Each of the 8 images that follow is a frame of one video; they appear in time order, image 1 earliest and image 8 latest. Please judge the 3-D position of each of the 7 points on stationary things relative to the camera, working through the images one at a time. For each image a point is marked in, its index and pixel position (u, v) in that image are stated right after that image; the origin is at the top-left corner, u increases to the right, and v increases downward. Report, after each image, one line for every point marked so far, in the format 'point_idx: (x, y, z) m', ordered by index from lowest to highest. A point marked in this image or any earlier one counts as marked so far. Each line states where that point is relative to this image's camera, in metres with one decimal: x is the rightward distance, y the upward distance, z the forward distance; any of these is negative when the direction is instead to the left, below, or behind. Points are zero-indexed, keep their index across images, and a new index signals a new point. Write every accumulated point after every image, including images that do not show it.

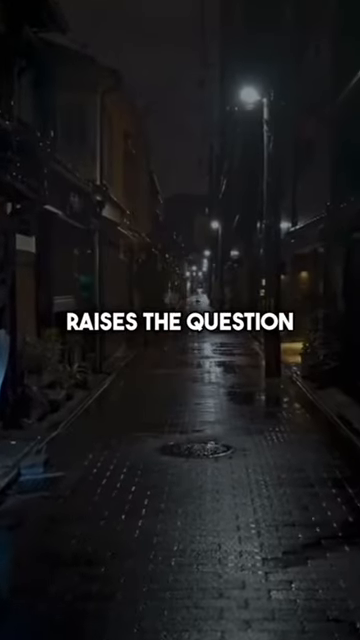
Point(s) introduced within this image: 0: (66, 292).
0: (-2.0, +0.5, +17.6) m
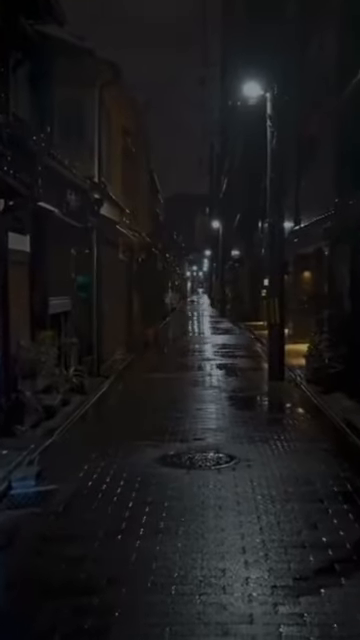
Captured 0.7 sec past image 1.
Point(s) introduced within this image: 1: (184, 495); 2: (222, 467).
0: (-2.0, +0.5, +17.0) m
1: (0.0, -1.5, +8.7) m
2: (+0.4, -1.4, +9.8) m
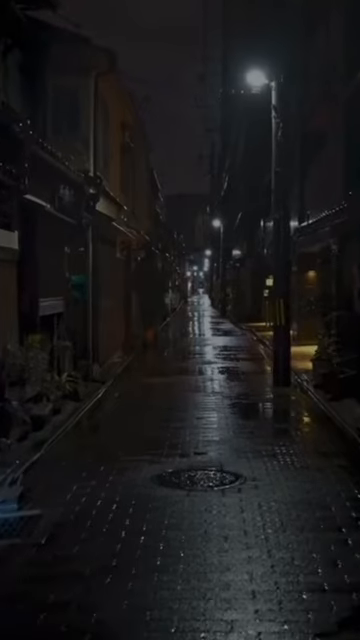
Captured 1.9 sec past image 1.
0: (-2.0, +0.4, +16.0) m
1: (0.0, -1.5, +7.6) m
2: (+0.4, -1.5, +8.8) m
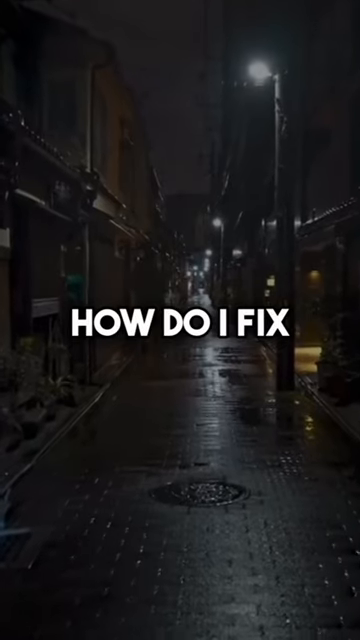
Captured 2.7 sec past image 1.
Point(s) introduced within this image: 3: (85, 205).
0: (-2.0, +0.4, +15.4) m
1: (0.0, -1.5, +7.0) m
2: (+0.4, -1.5, +8.2) m
3: (-1.6, +1.9, +17.2) m
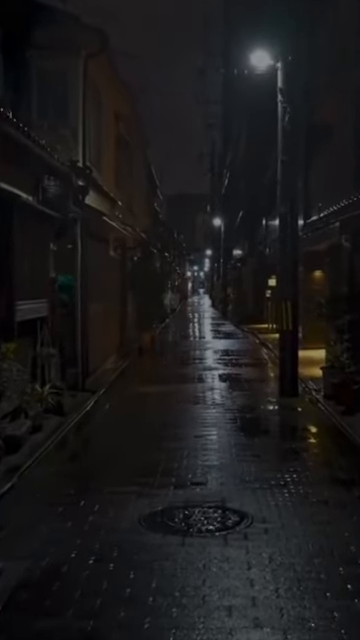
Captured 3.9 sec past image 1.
0: (-2.0, +0.4, +14.5) m
1: (0.0, -1.6, +6.1) m
2: (+0.4, -1.5, +7.3) m
3: (-1.7, +1.9, +16.3) m
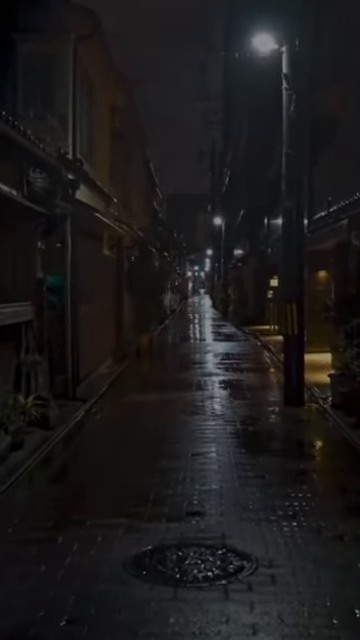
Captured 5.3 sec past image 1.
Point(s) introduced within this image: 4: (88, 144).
0: (-2.1, +0.3, +13.3) m
1: (-0.1, -1.6, +4.9) m
2: (+0.3, -1.6, +6.1) m
3: (-1.7, +1.8, +15.2) m
4: (-1.6, +3.1, +18.2) m
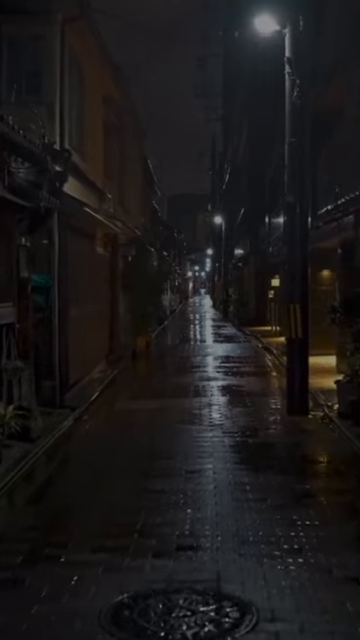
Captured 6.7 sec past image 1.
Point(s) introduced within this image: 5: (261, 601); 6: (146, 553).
0: (-2.1, +0.3, +12.3) m
1: (-0.2, -1.7, +3.9) m
2: (+0.2, -1.6, +5.1) m
3: (-1.8, +1.8, +14.1) m
4: (-1.7, +3.1, +17.1) m
5: (+0.5, -1.6, +5.8) m
6: (-0.2, -1.6, +6.9) m
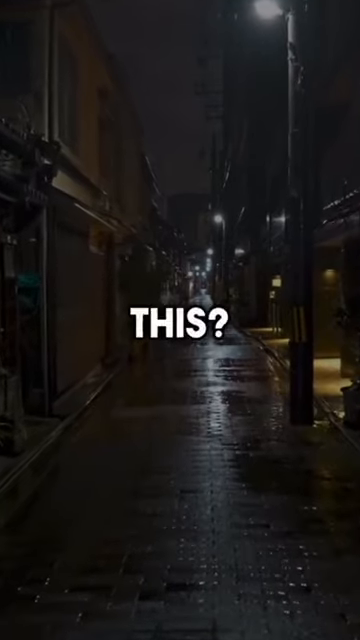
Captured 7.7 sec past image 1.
0: (-2.2, +0.2, +11.4) m
1: (-0.2, -1.7, +3.0) m
2: (+0.2, -1.6, +4.2) m
3: (-1.8, +1.8, +13.2) m
4: (-1.8, +3.1, +16.3) m
5: (+0.4, -1.6, +4.9) m
6: (-0.3, -1.6, +6.0) m
